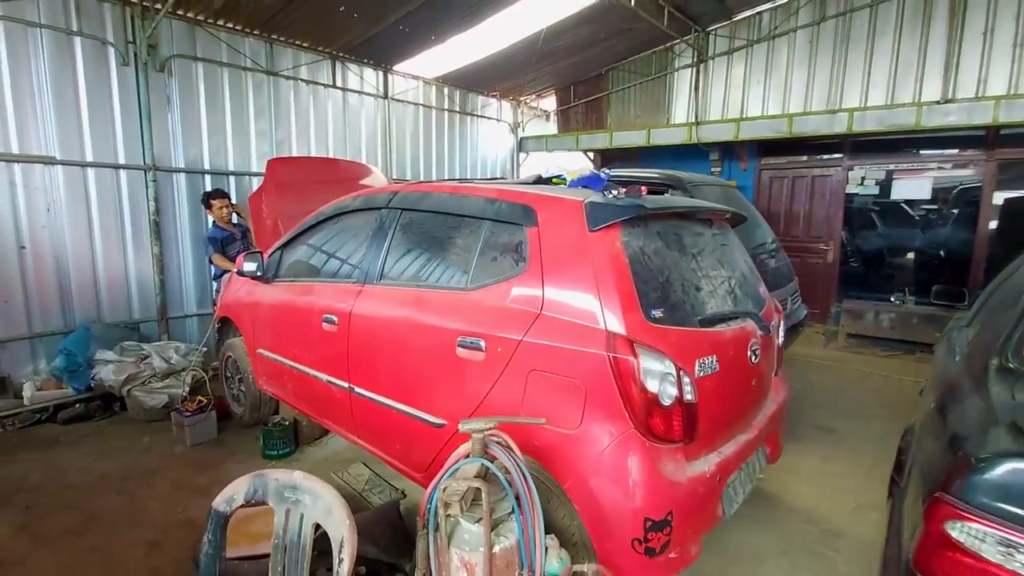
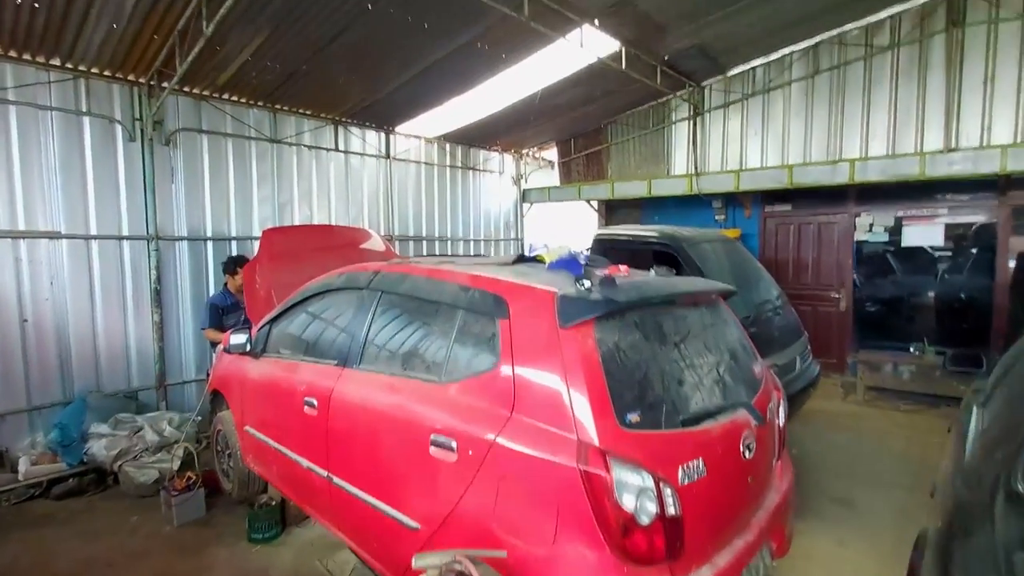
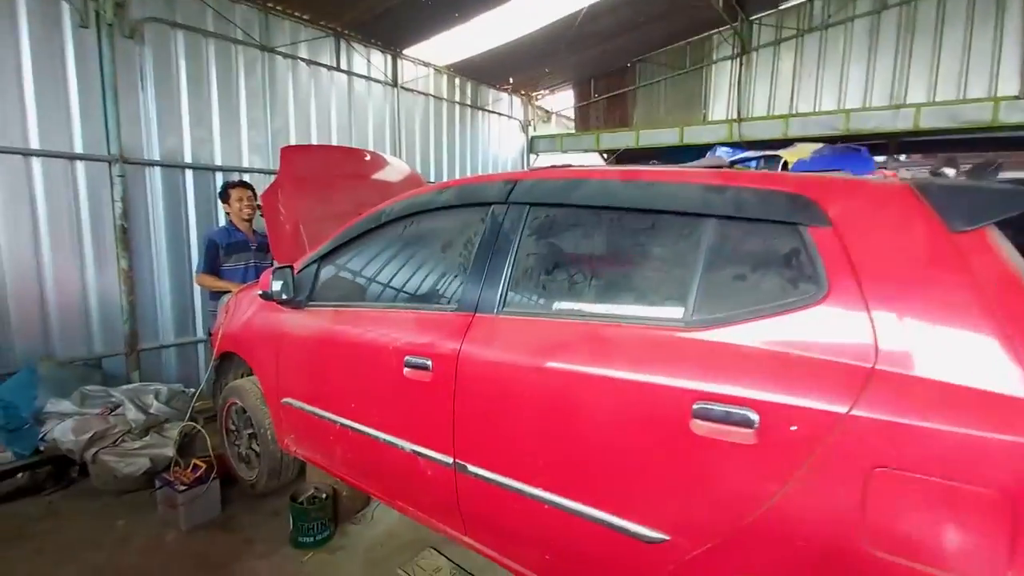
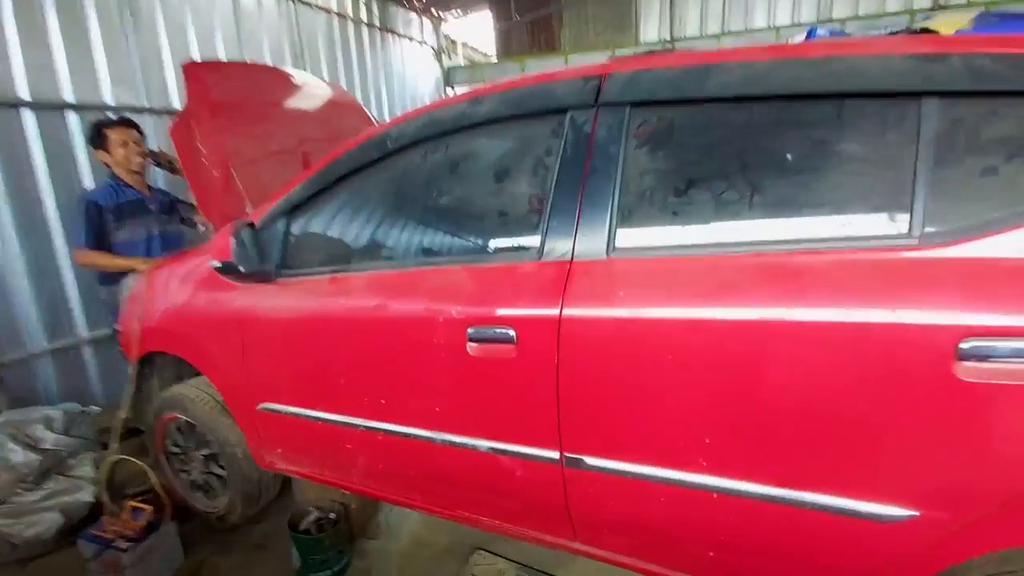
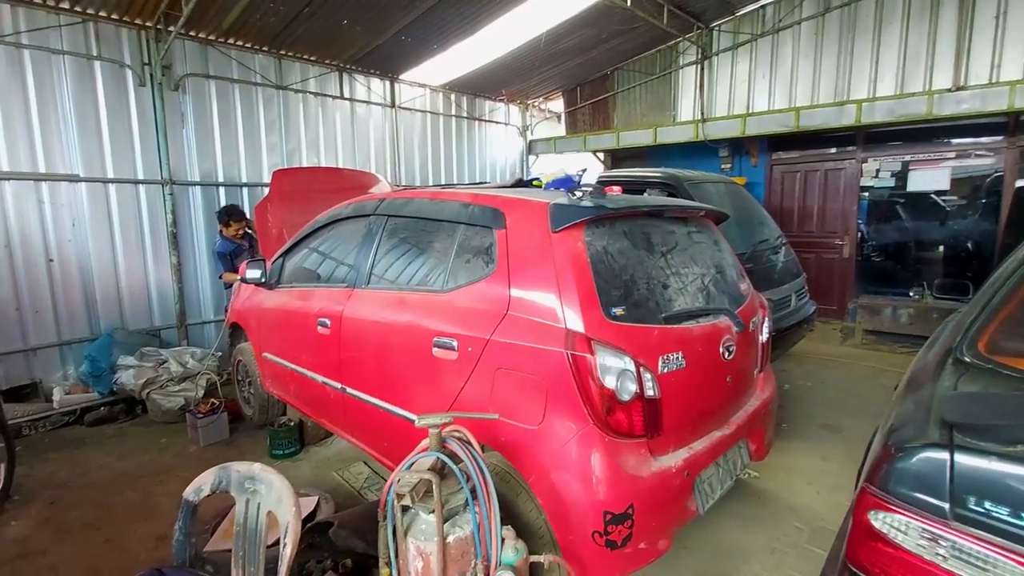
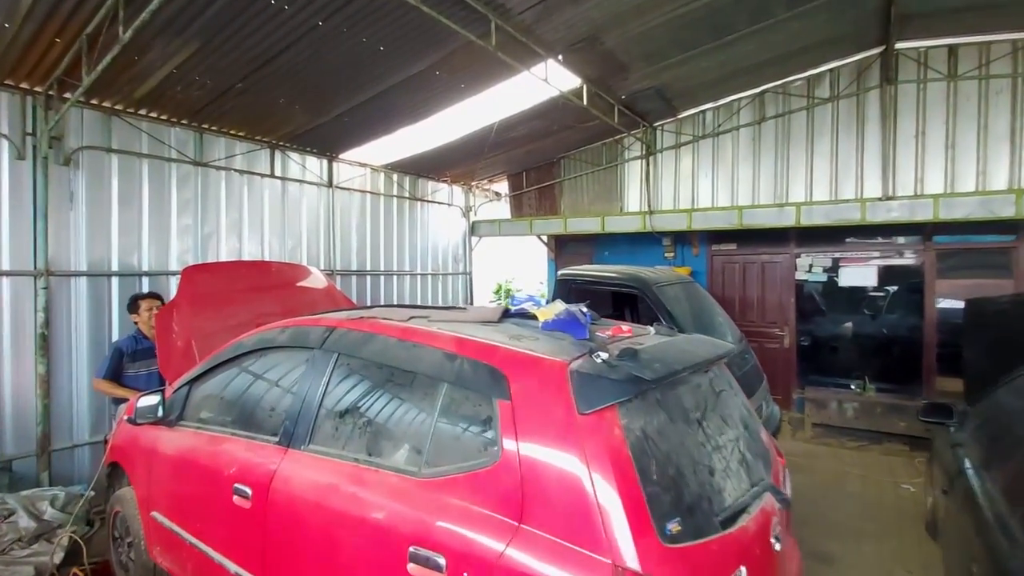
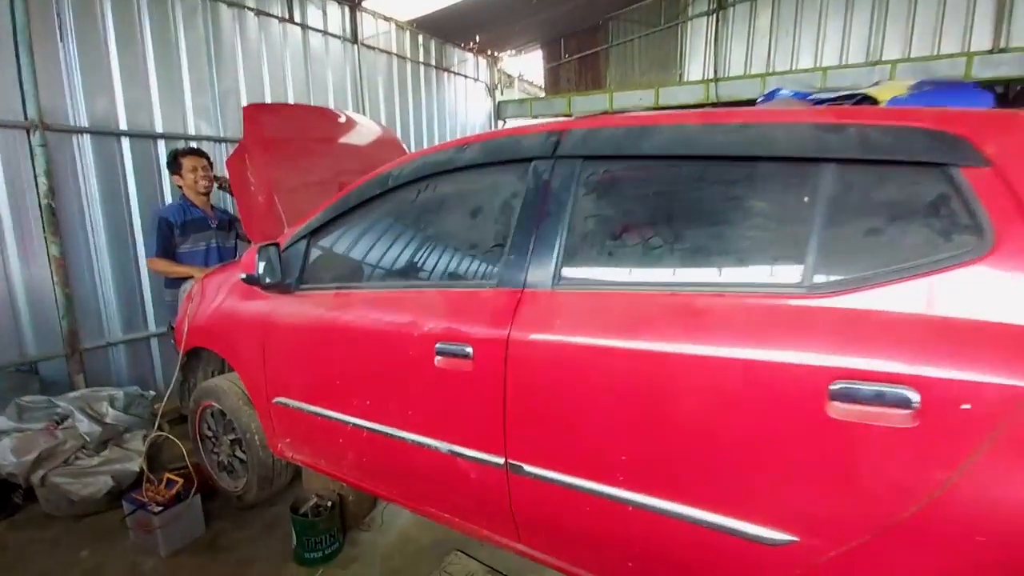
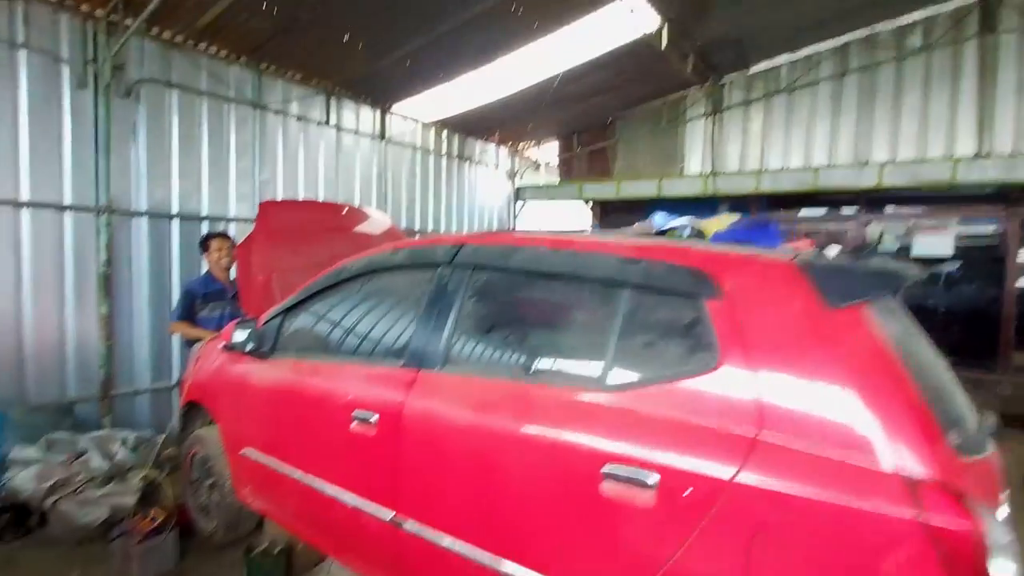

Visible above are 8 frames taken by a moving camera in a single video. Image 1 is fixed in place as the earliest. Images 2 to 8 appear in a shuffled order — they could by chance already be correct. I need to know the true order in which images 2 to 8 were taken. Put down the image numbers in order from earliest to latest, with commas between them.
5, 2, 6, 8, 3, 7, 4
